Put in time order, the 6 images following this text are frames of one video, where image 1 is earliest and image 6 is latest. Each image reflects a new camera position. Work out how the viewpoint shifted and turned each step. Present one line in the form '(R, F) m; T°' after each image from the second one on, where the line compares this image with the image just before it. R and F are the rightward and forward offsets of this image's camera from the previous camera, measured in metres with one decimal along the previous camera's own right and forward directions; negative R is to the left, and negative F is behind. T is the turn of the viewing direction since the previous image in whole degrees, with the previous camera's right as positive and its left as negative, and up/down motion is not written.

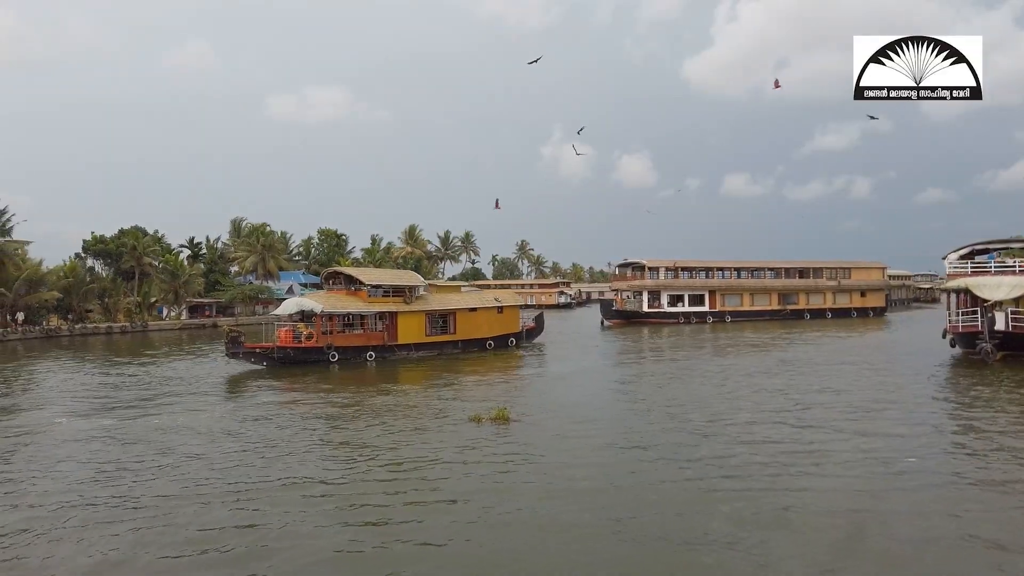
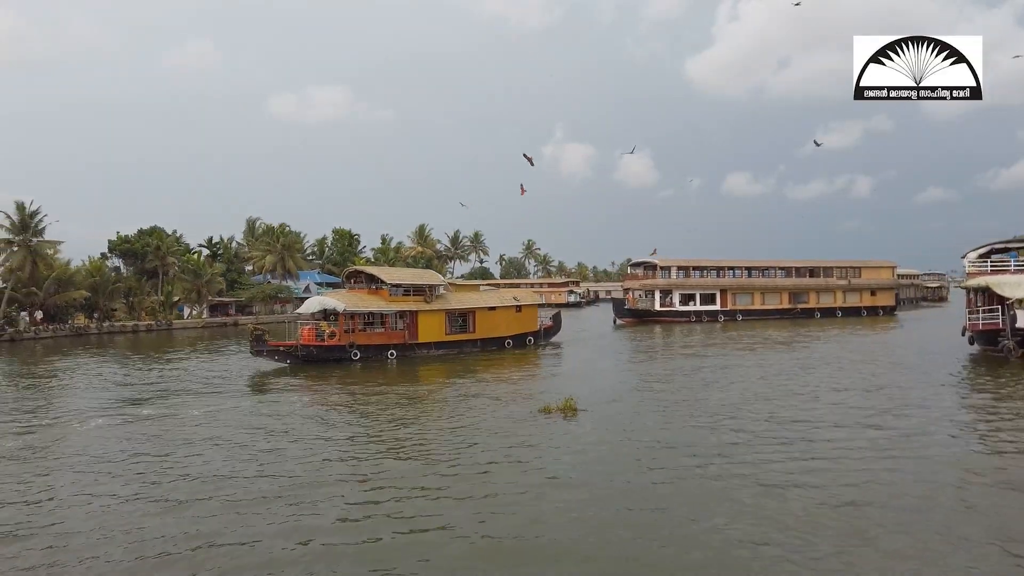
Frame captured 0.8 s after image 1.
(-0.5, -0.2) m; 0°
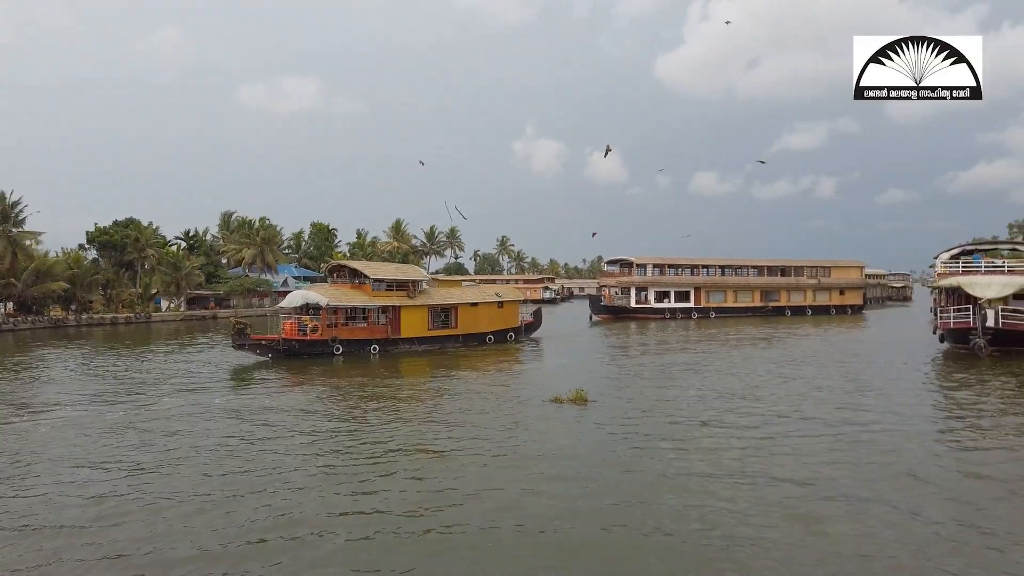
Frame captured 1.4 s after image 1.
(-0.3, -0.2) m; +3°
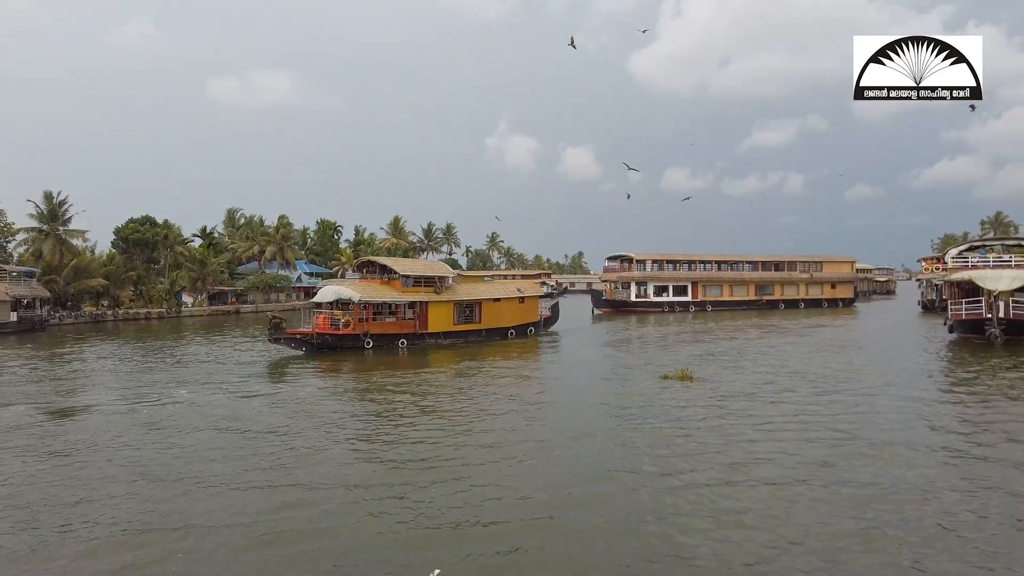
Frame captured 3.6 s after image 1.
(-1.3, -0.8) m; +2°
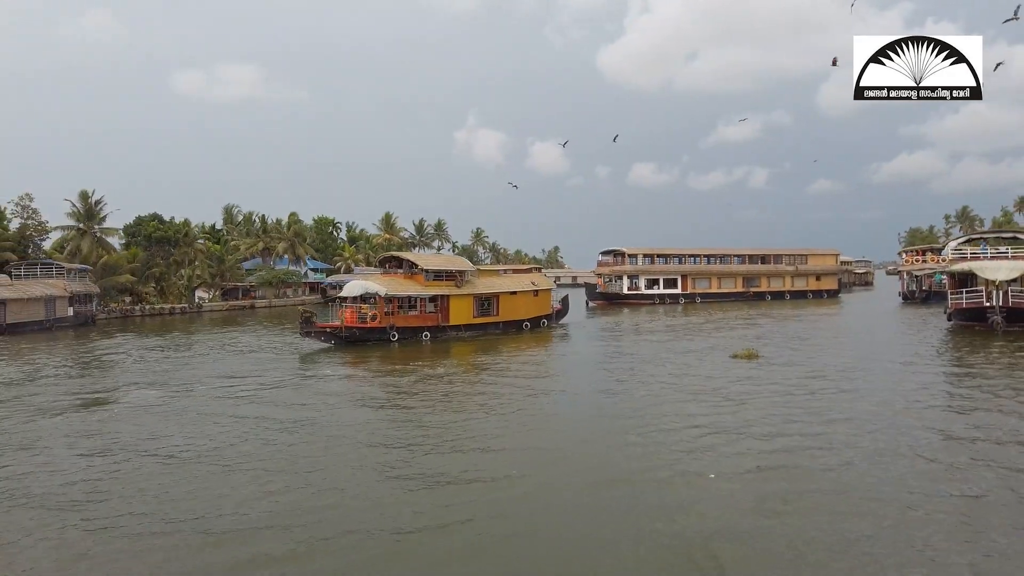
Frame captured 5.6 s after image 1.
(-1.3, -0.8) m; +2°
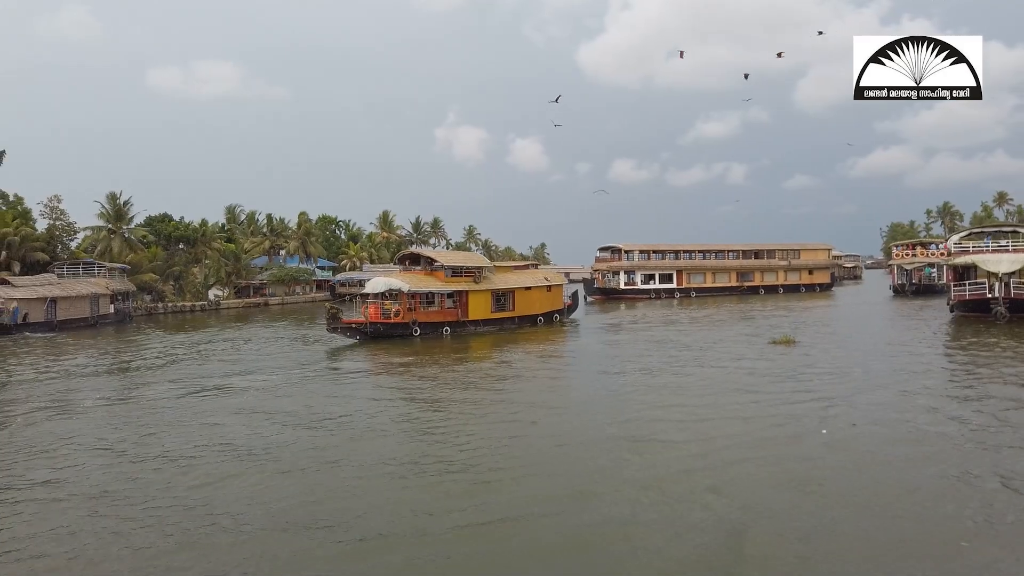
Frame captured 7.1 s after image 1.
(-0.9, -0.6) m; +1°
